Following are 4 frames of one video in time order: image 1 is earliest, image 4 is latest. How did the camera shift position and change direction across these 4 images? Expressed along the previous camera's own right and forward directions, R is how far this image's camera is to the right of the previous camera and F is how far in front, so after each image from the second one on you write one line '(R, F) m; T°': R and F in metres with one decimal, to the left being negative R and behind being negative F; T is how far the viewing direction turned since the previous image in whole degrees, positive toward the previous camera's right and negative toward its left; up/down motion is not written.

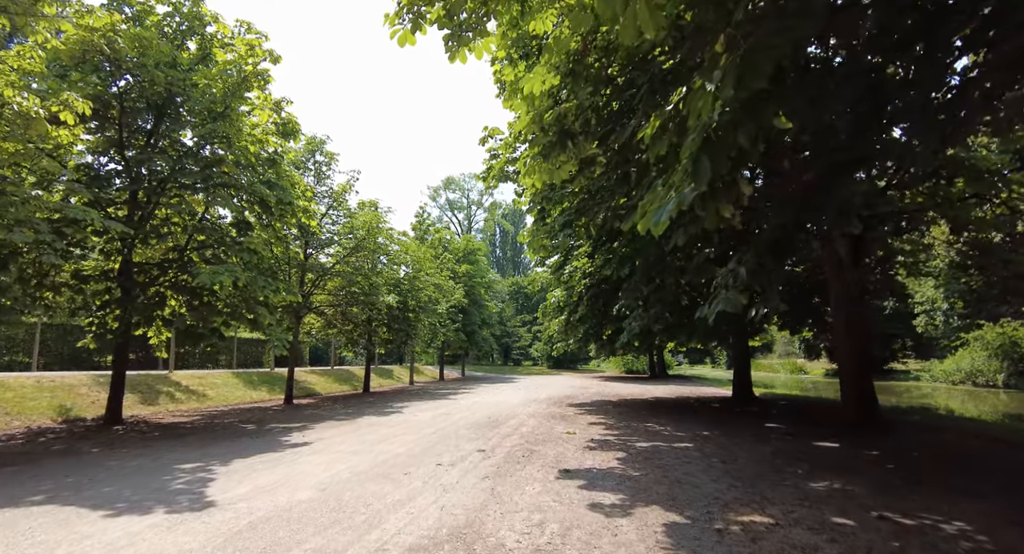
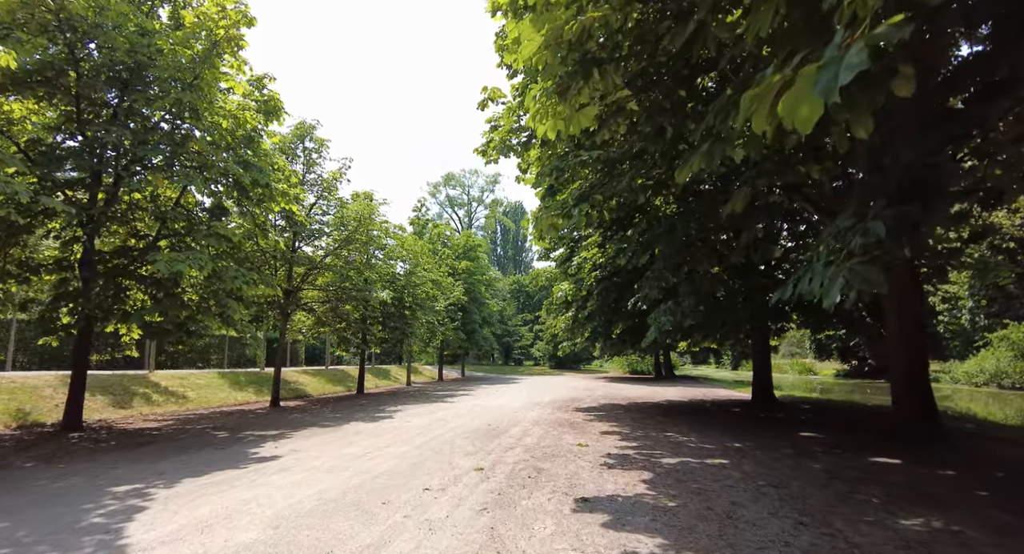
(0.0, +1.3) m; 0°
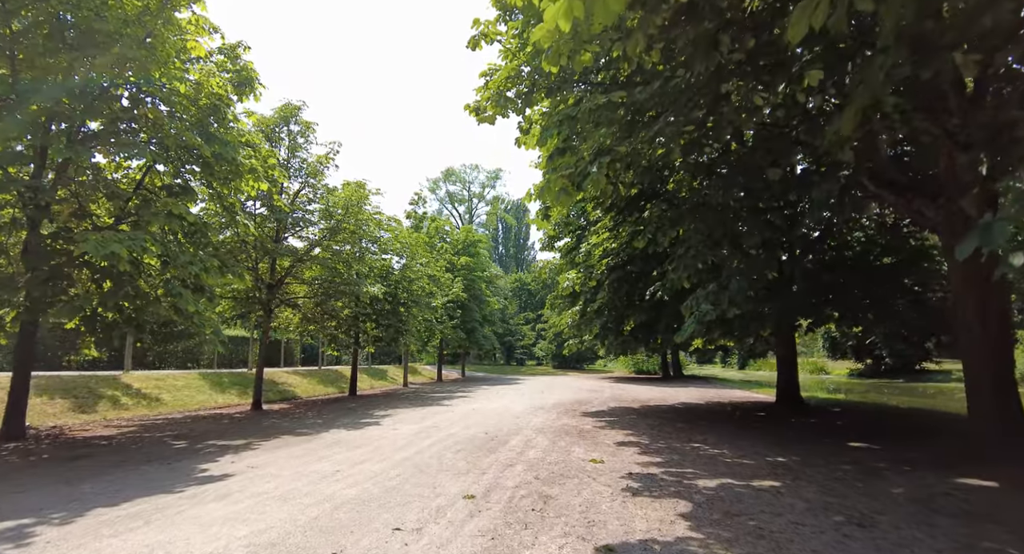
(0.0, +1.4) m; 0°
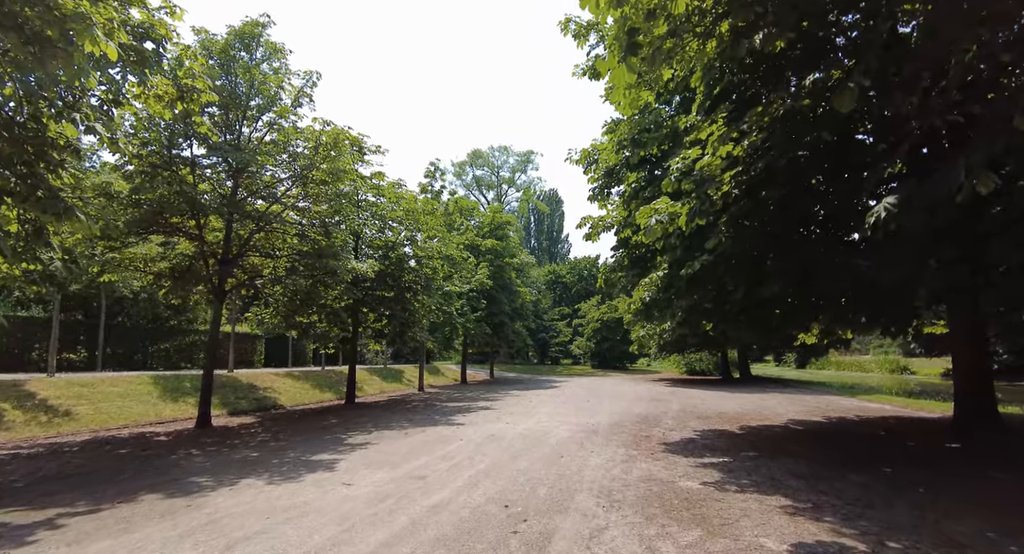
(-0.1, +4.9) m; -3°
